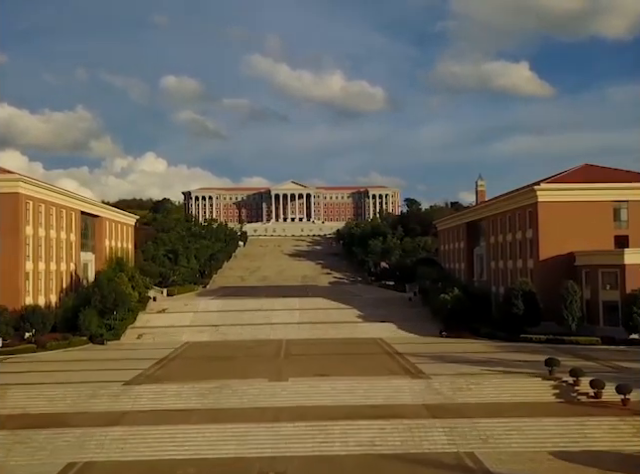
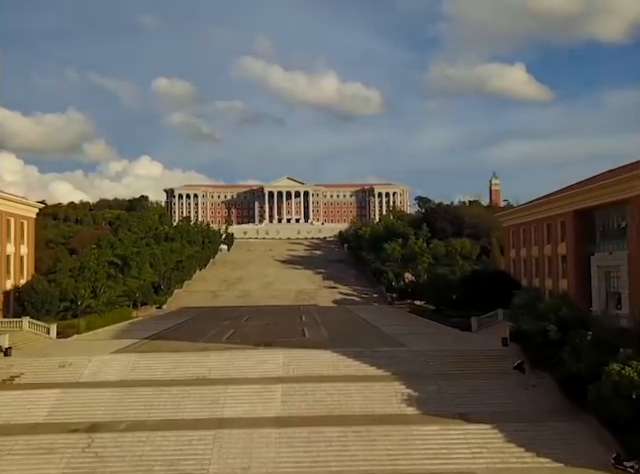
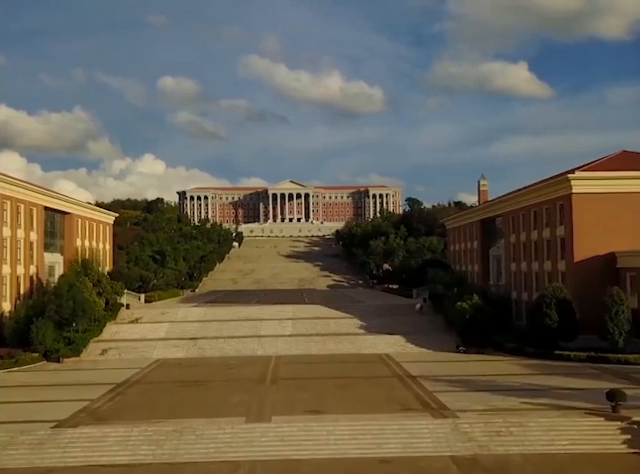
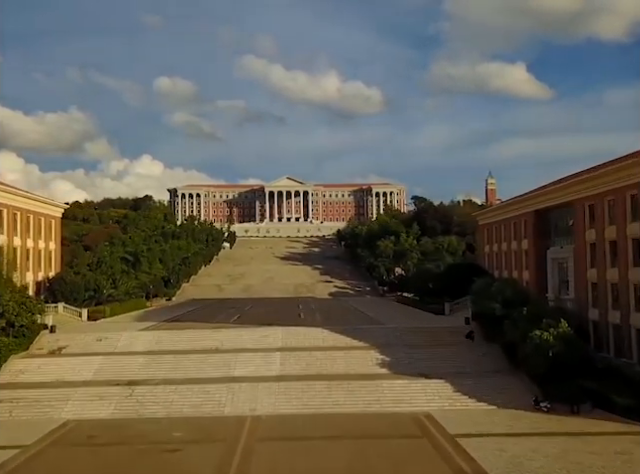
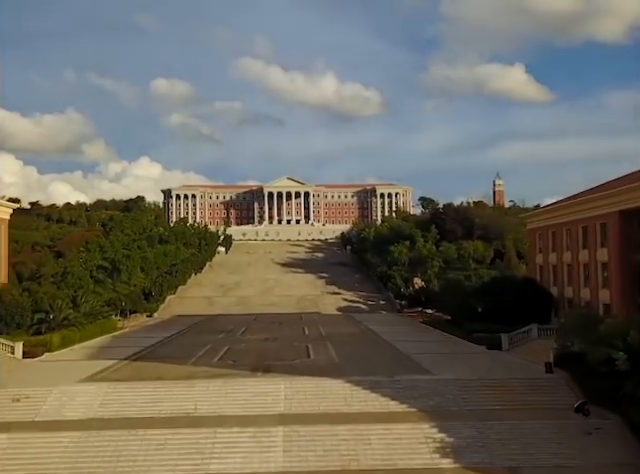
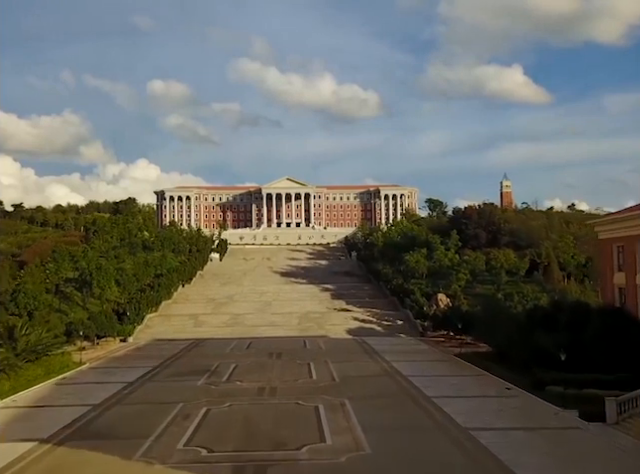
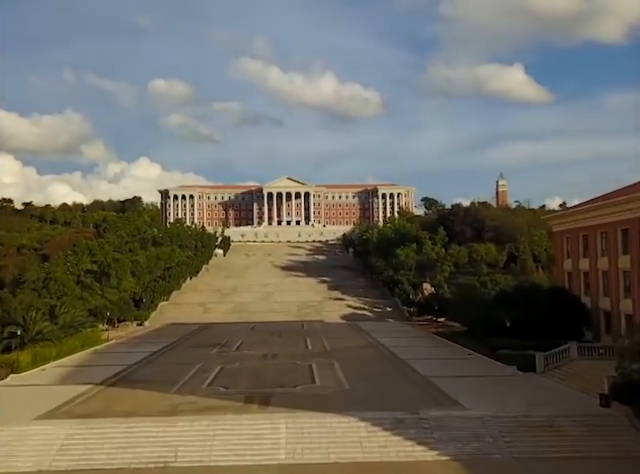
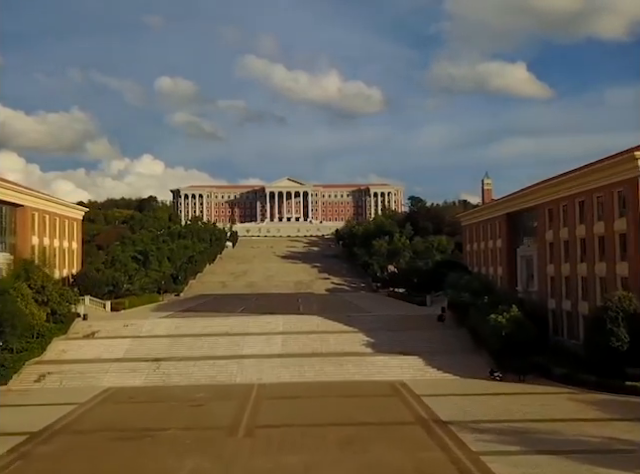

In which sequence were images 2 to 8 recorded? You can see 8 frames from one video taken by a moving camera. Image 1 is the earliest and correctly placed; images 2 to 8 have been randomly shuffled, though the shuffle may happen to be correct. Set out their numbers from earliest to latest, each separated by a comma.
3, 8, 4, 2, 5, 7, 6
